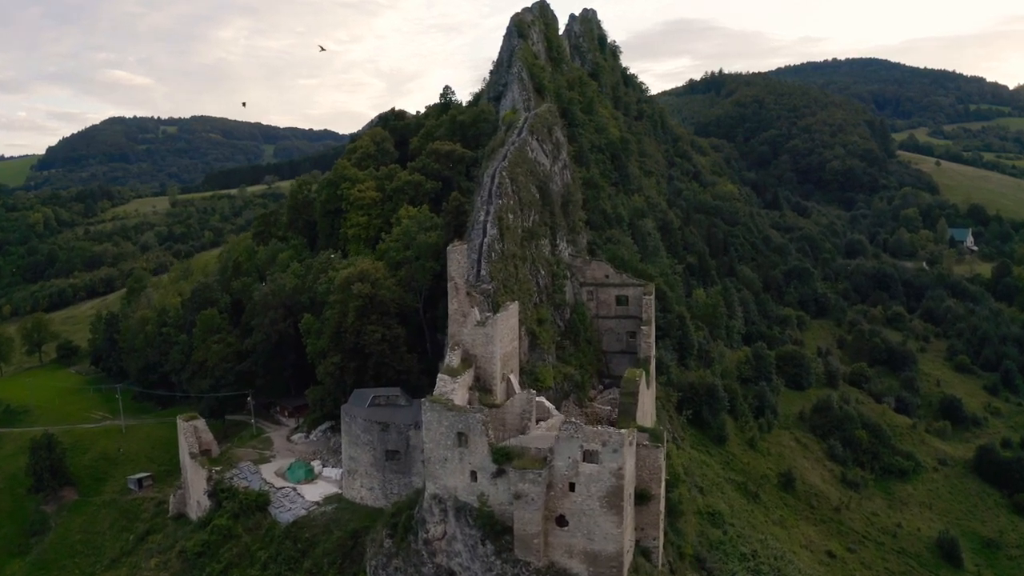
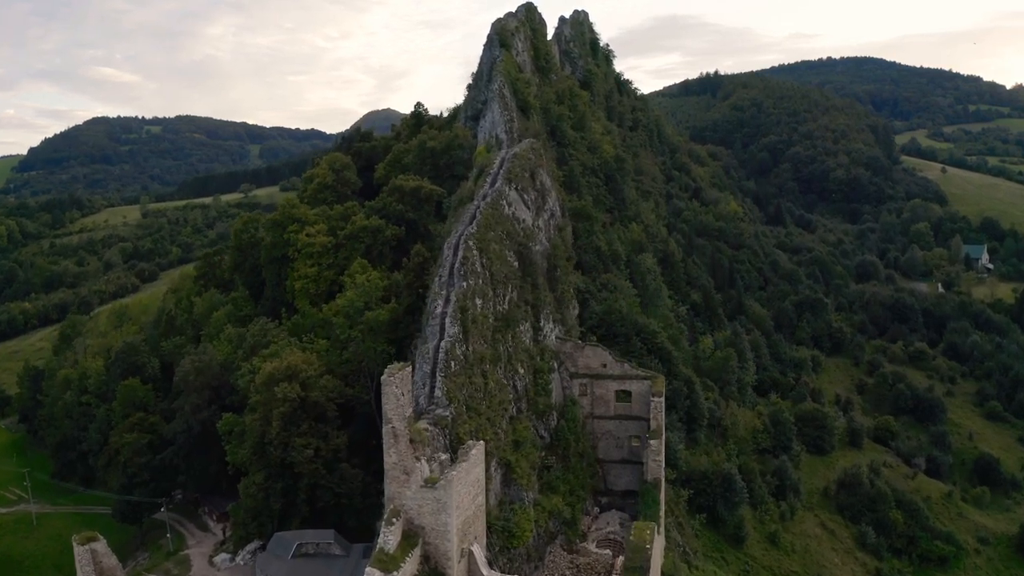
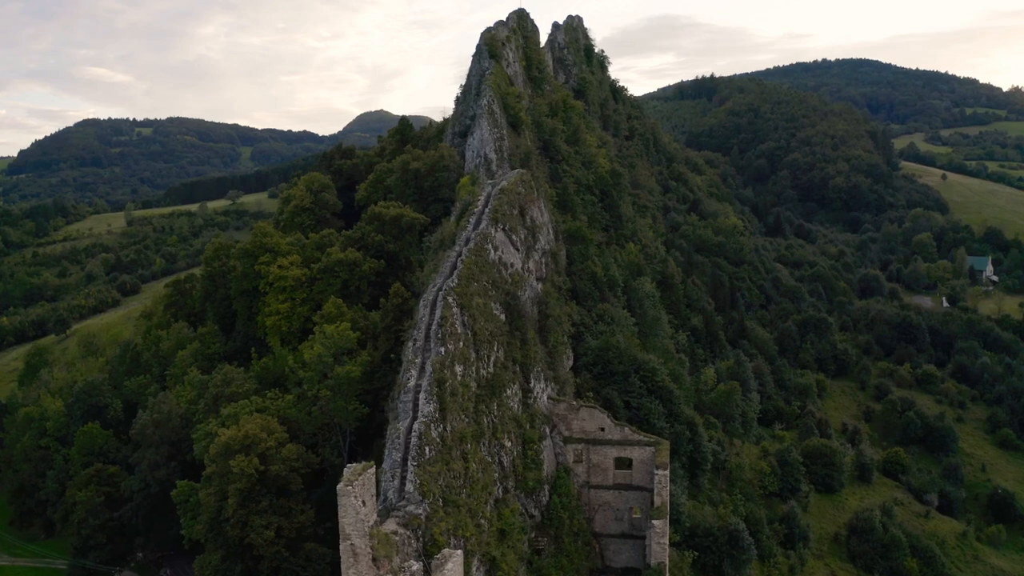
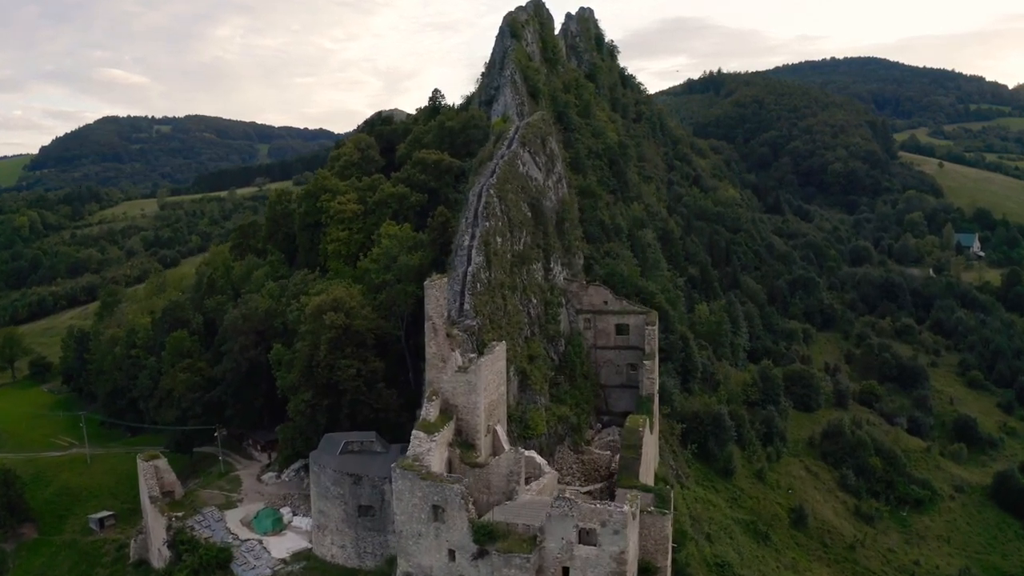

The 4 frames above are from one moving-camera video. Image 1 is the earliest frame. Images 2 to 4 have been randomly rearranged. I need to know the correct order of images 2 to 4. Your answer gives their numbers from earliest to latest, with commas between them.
4, 2, 3
